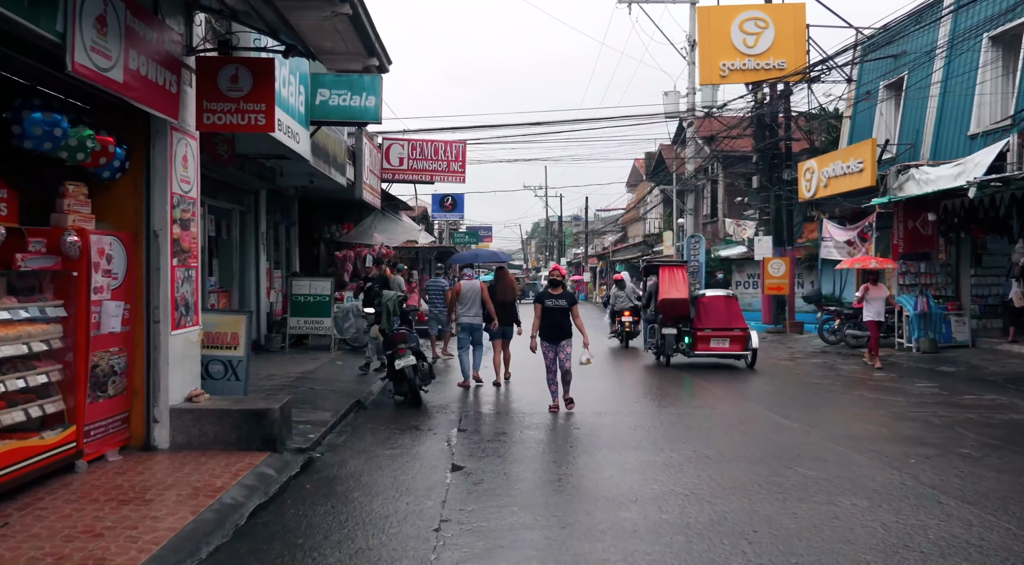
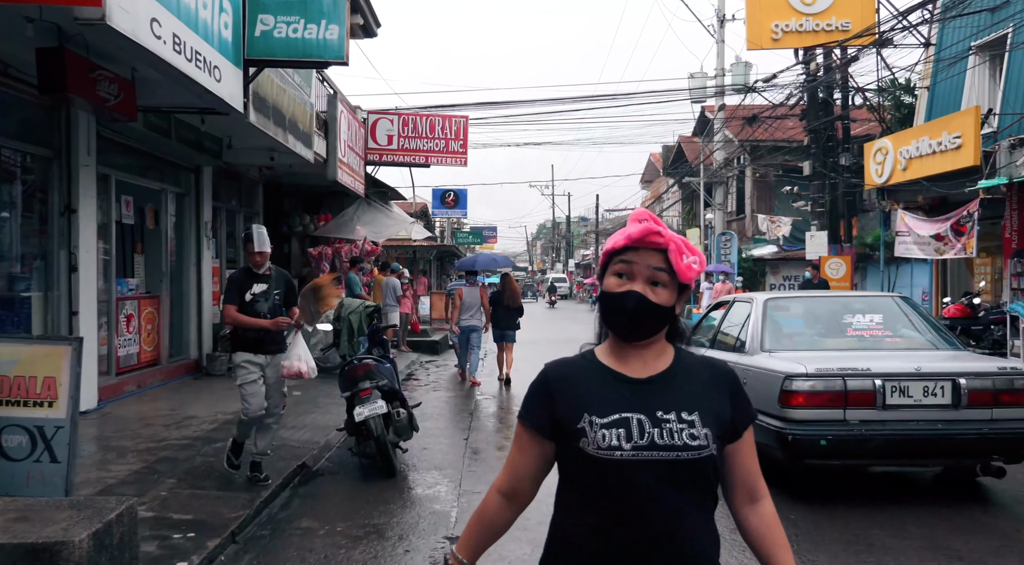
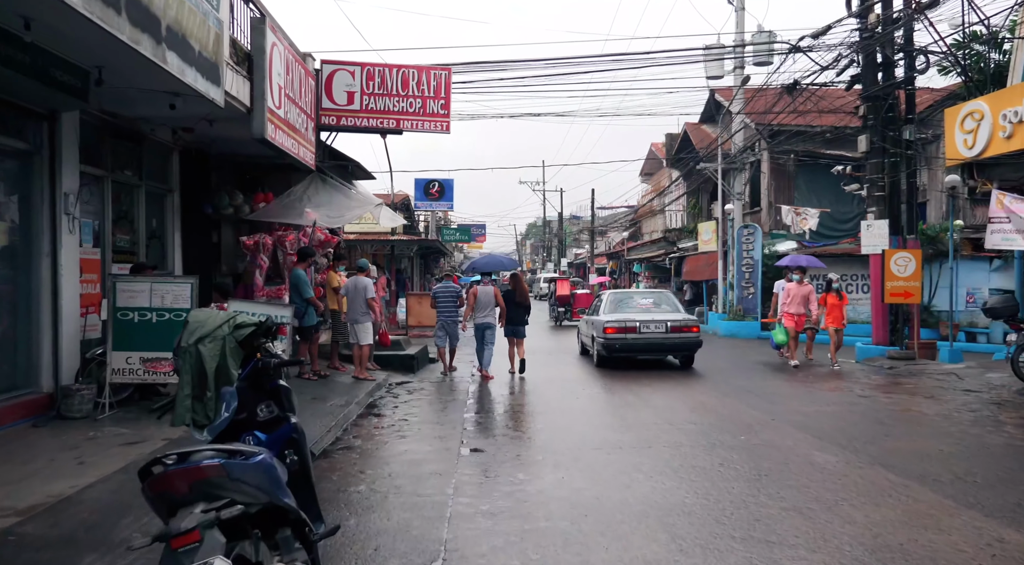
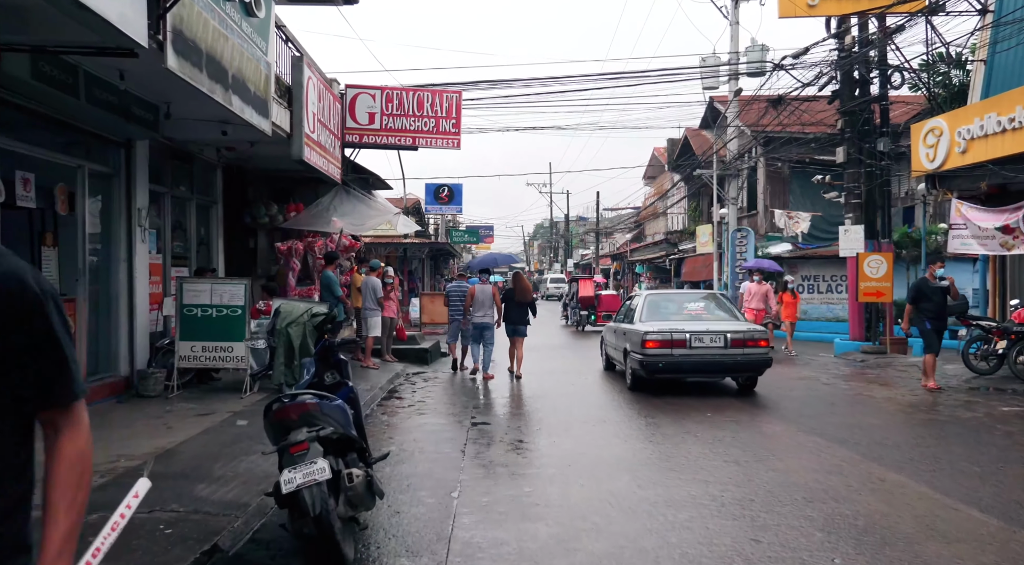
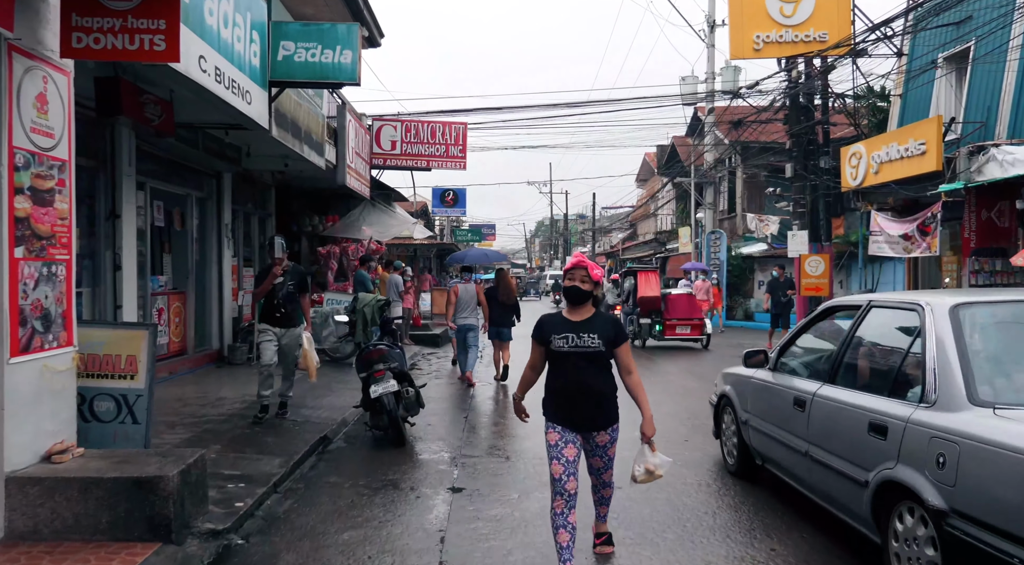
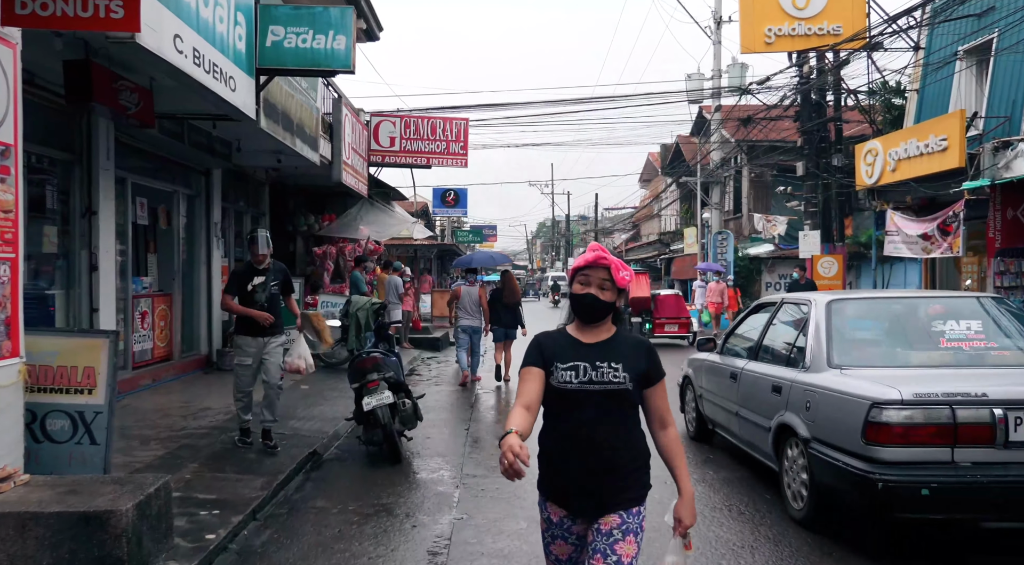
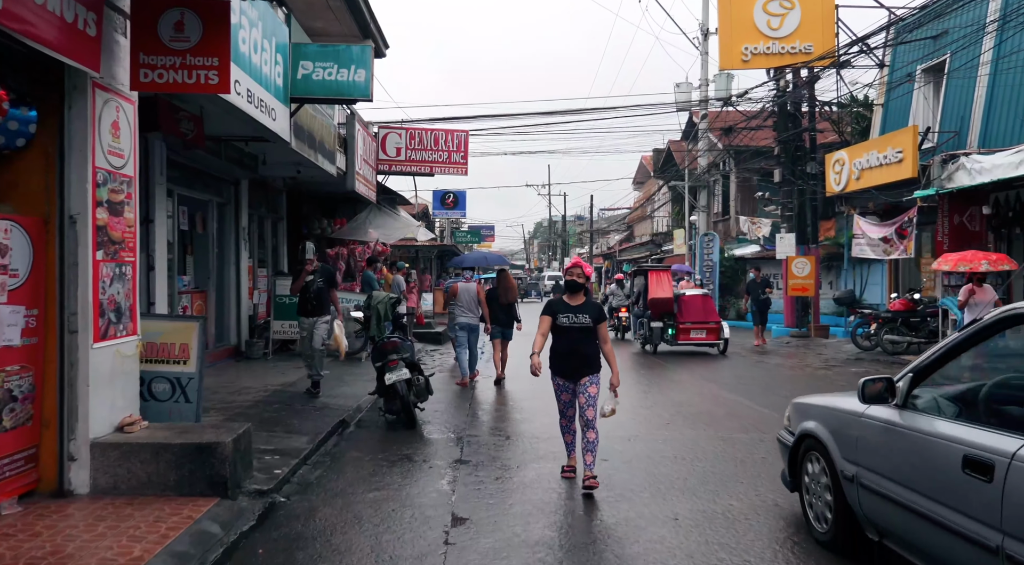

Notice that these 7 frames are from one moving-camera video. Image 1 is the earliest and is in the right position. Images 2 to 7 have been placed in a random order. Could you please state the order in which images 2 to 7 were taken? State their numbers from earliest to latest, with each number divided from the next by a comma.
7, 5, 6, 2, 4, 3
